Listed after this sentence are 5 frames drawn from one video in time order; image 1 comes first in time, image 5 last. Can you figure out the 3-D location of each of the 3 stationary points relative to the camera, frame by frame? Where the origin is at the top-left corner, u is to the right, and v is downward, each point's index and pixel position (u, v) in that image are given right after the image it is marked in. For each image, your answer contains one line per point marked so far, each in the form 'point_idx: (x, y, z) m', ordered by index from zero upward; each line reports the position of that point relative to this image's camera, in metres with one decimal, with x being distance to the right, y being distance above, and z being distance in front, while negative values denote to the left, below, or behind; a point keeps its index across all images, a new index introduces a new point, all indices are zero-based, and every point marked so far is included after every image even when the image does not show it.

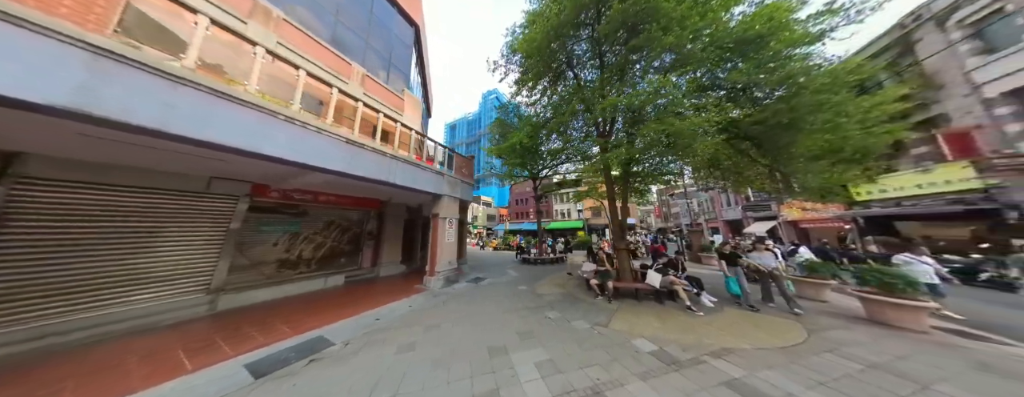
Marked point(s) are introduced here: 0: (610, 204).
0: (+4.1, -0.2, +8.3) m
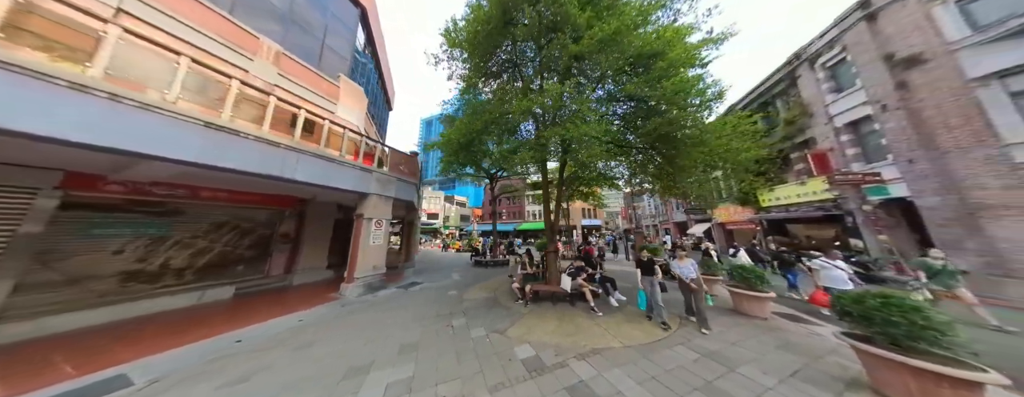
0: (+1.4, -0.3, +8.4) m
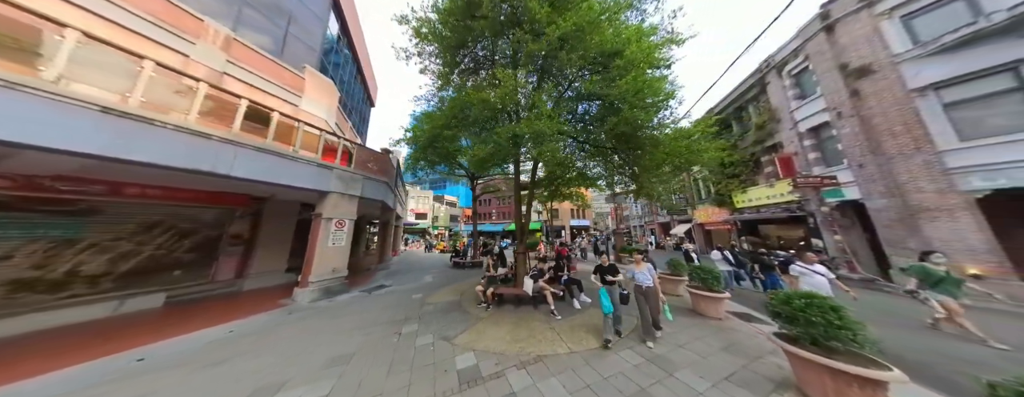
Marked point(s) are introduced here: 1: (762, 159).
0: (+0.3, -0.3, +8.3) m
1: (+18.1, +2.8, +14.1) m
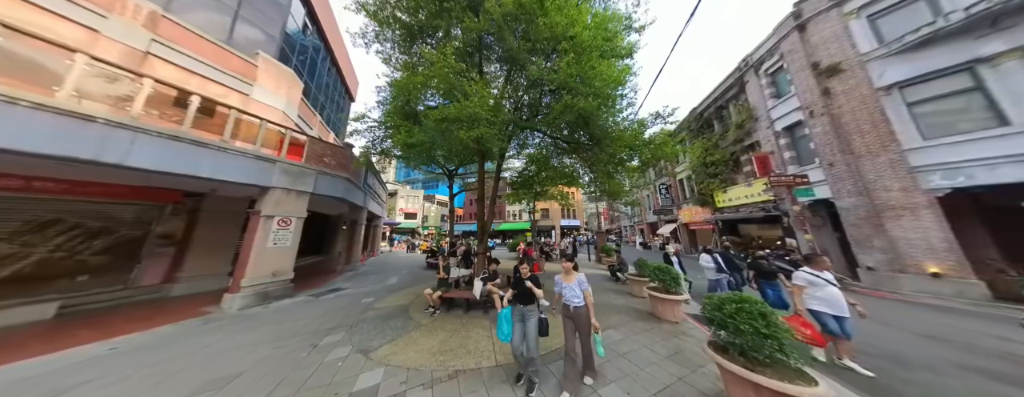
0: (-1.1, -0.2, +7.9) m
1: (+16.5, +2.9, +14.1) m
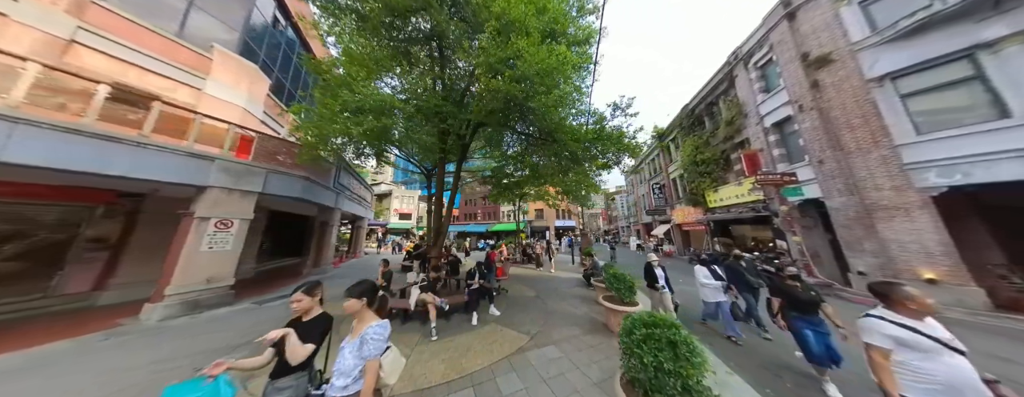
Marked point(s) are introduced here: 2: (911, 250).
0: (-2.5, -0.2, +7.4) m
1: (+15.2, +2.9, +13.6) m
2: (+13.4, -1.7, +6.6) m
